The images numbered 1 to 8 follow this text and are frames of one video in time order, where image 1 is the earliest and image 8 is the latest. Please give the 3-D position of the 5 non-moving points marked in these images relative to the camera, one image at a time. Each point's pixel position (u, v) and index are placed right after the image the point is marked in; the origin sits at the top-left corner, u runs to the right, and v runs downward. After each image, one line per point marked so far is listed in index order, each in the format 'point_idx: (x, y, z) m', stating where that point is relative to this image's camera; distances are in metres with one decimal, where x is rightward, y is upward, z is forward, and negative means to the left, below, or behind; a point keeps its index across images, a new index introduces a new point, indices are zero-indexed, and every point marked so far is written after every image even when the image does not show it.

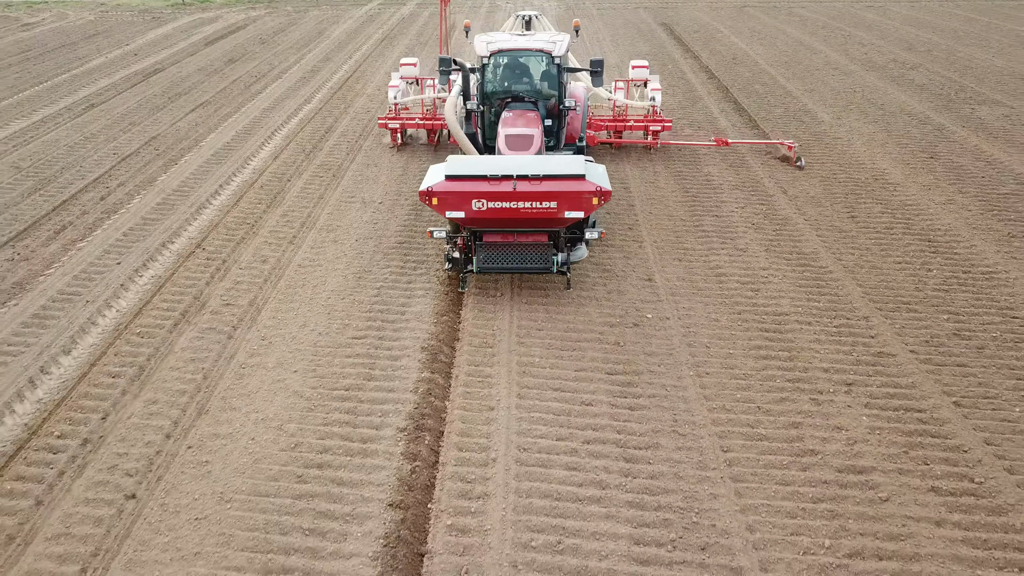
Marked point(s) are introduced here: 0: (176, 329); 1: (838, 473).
0: (-2.3, -0.3, +5.6) m
1: (+1.7, -1.0, +4.3) m
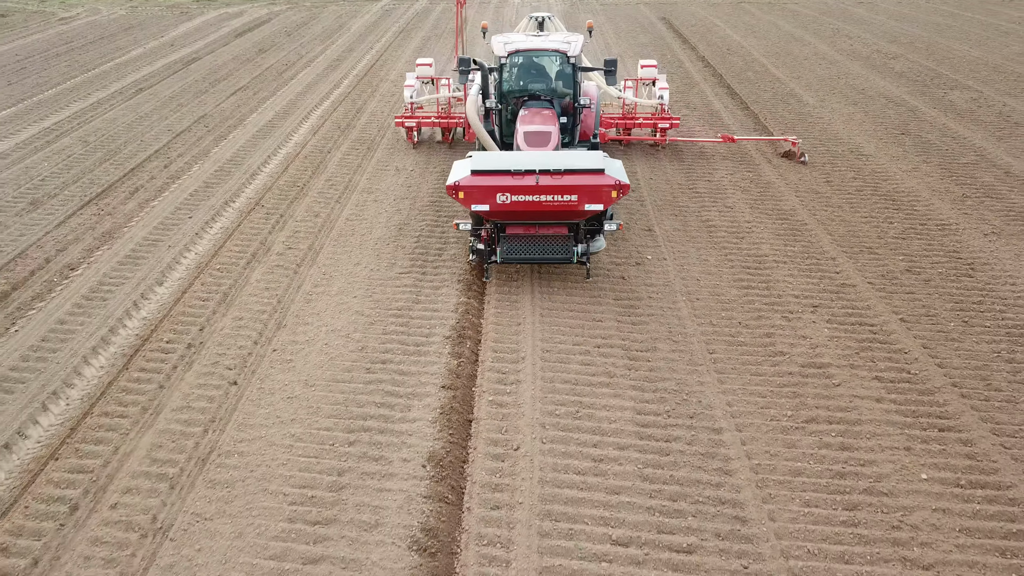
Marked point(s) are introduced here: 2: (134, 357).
0: (-2.1, +0.2, +6.6) m
1: (+1.9, -0.5, +5.3) m
2: (-2.5, -0.5, +5.4) m
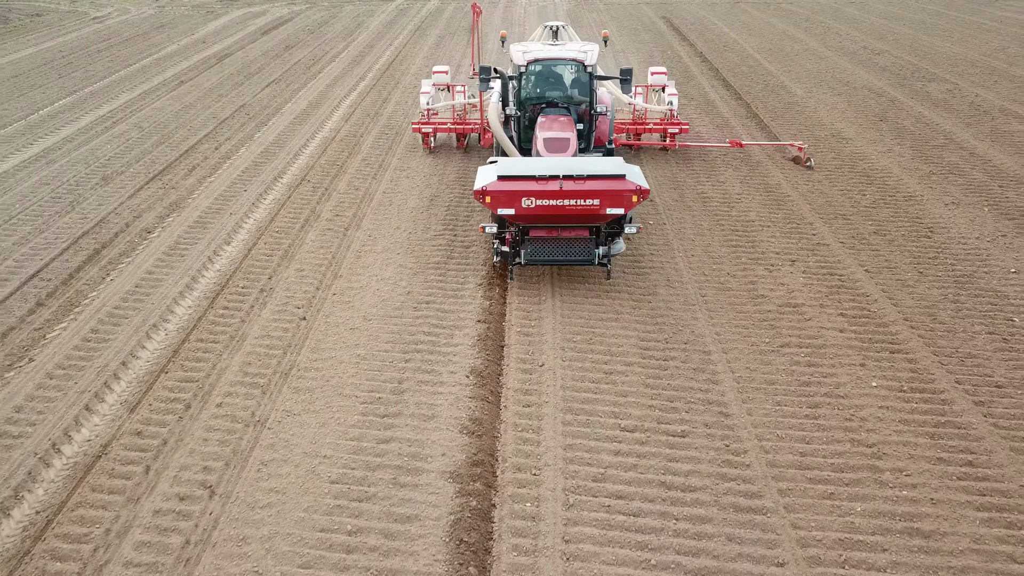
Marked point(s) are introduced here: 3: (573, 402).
0: (-1.9, +0.5, +7.7) m
1: (+2.1, -0.1, +6.3) m
2: (-2.3, -0.1, +6.4) m
3: (+0.4, -0.7, +5.2) m
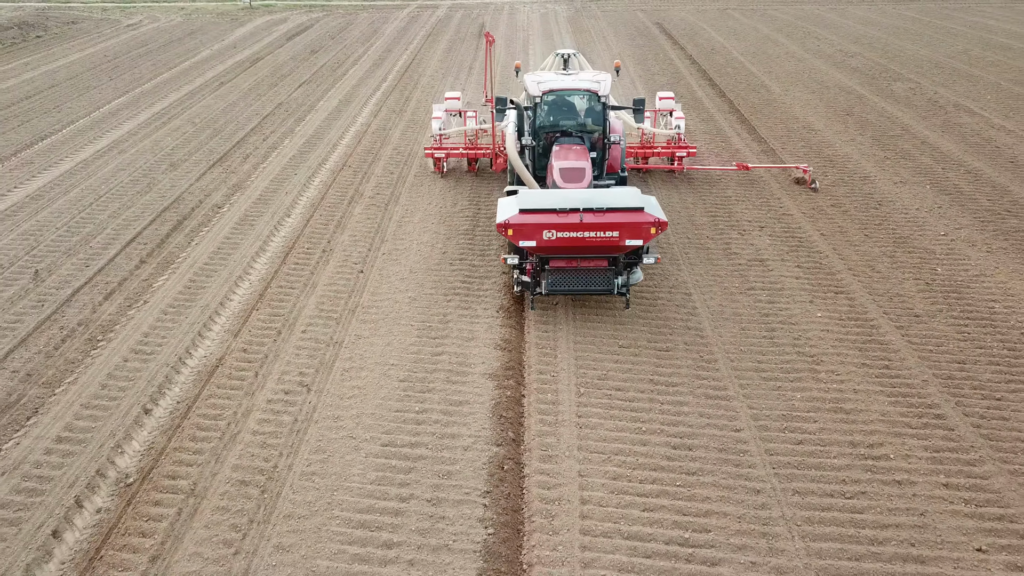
0: (-1.8, +0.9, +9.1) m
1: (+2.2, +0.3, +7.7) m
2: (-2.2, +0.3, +7.8) m
3: (+0.6, -0.3, +6.6) m
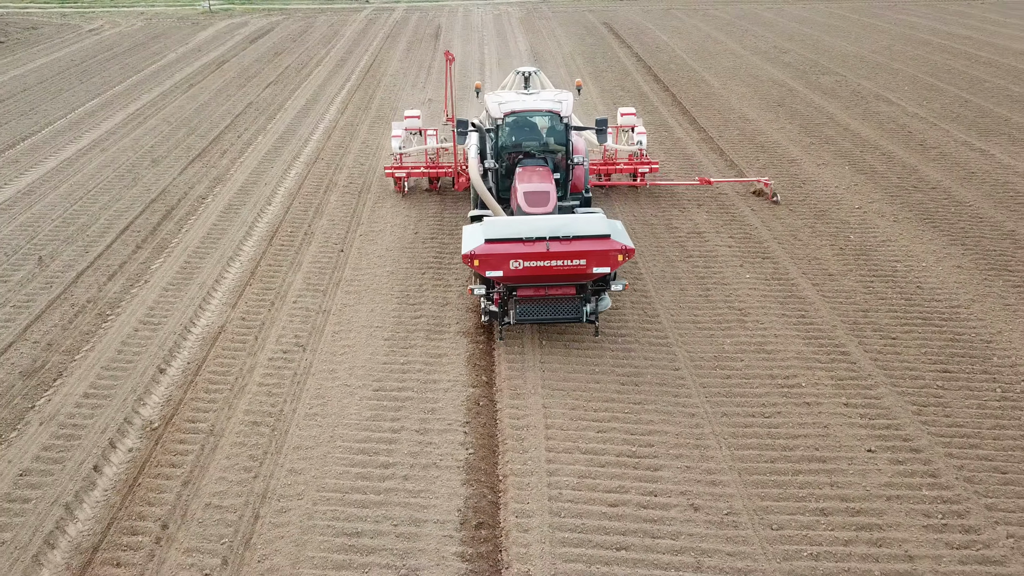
0: (-2.2, +1.1, +9.8) m
1: (+1.9, +0.6, +8.7) m
2: (-2.5, +0.5, +8.6) m
3: (+0.3, -0.1, +7.5) m
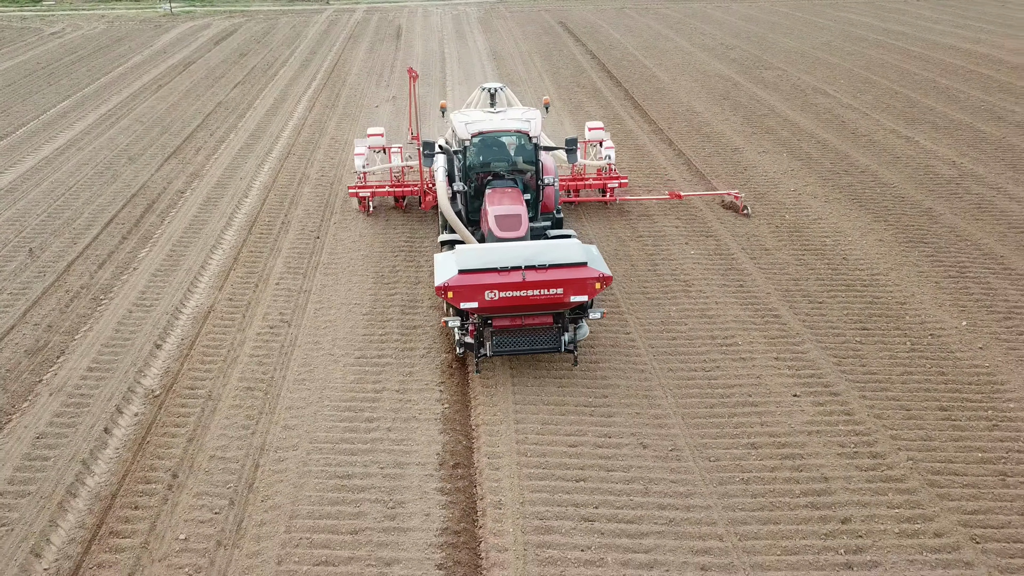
0: (-2.7, +1.3, +10.4) m
1: (+1.5, +0.8, +9.5) m
2: (-2.9, +0.6, +9.2) m
3: (-0.1, +0.2, +8.2) m
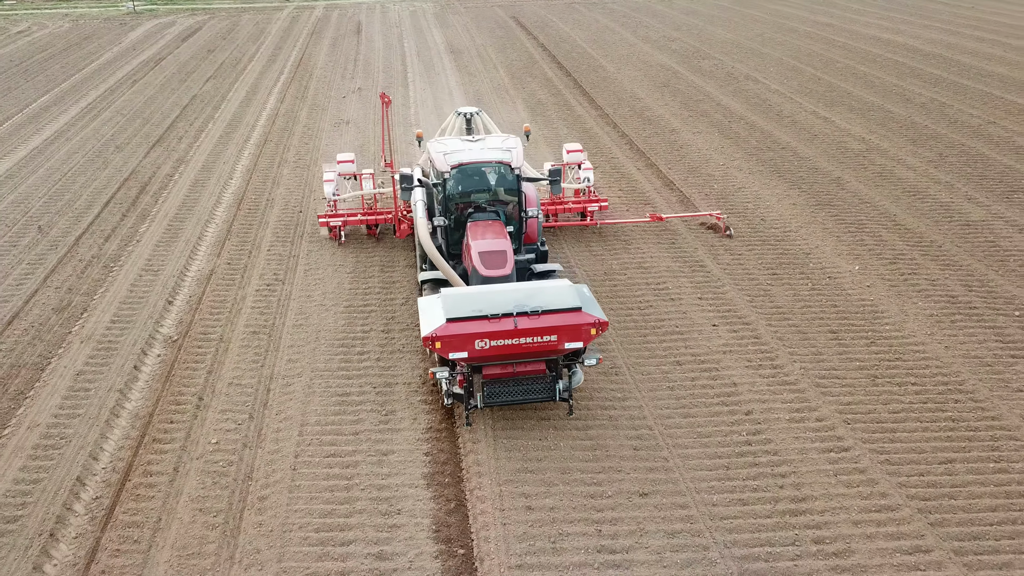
0: (-3.2, +1.6, +11.4) m
1: (+1.0, +1.3, +10.7) m
2: (-3.4, +1.0, +10.2) m
3: (-0.5, +0.6, +9.4) m
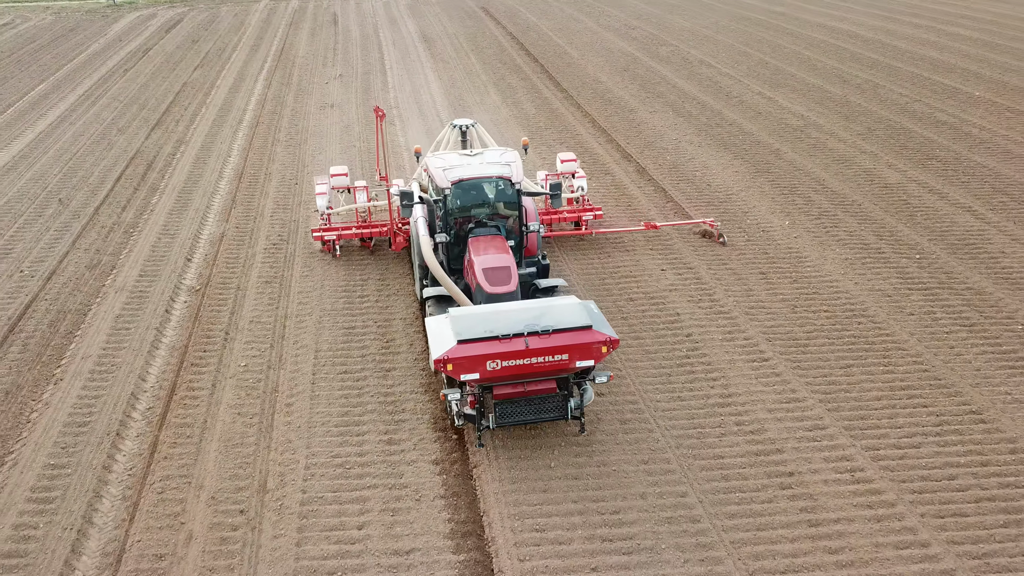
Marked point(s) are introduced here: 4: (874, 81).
0: (-3.6, +2.1, +12.5) m
1: (+0.6, +1.8, +11.9) m
2: (-3.7, +1.5, +11.3) m
3: (-0.8, +1.1, +10.6) m
4: (+7.0, +4.0, +15.9) m
